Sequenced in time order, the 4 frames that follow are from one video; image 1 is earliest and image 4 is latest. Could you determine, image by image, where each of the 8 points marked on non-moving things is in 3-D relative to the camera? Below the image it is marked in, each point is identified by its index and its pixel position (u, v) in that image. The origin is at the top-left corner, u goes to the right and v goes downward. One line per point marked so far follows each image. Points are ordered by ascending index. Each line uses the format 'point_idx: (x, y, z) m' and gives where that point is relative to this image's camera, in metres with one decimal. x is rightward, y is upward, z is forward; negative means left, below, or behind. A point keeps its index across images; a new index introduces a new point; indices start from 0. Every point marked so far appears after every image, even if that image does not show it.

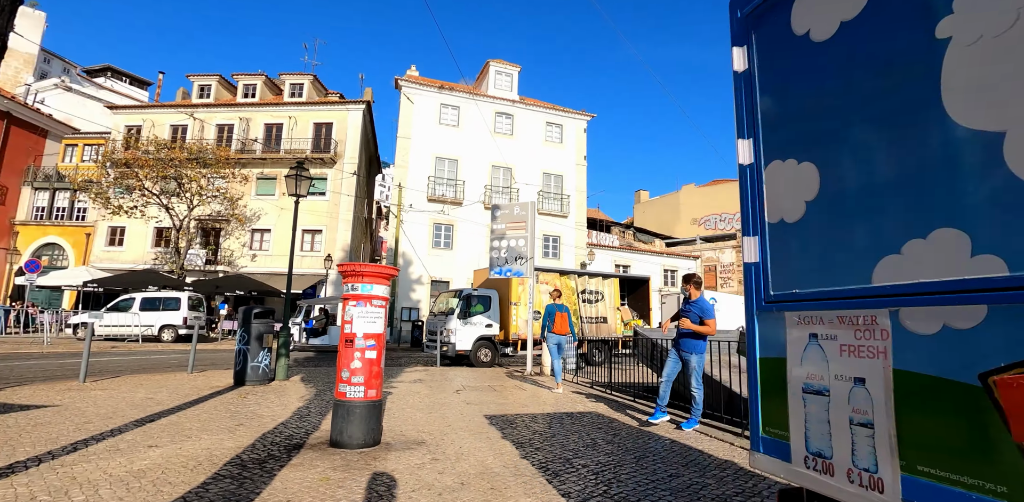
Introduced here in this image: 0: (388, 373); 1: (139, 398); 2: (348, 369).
0: (-2.9, -2.9, +10.5) m
1: (-5.4, -2.1, +6.5) m
2: (-1.6, -1.1, +4.3) m
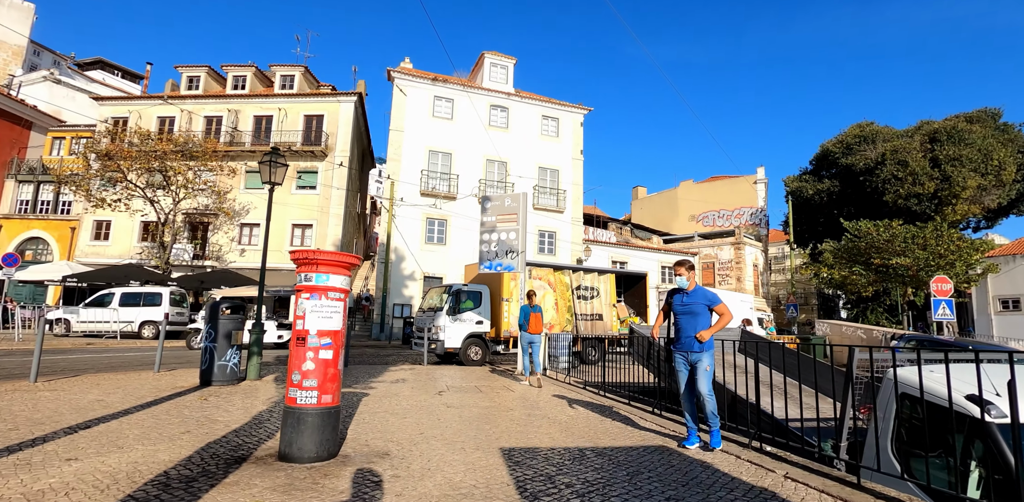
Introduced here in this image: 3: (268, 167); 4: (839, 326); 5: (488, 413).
0: (-3.2, -2.7, +10.0) m
1: (-5.7, -2.0, +6.0) m
2: (-1.8, -1.0, +3.8) m
3: (-4.9, +1.7, +8.9) m
4: (+14.1, -3.3, +19.4) m
5: (-0.3, -2.2, +6.0) m
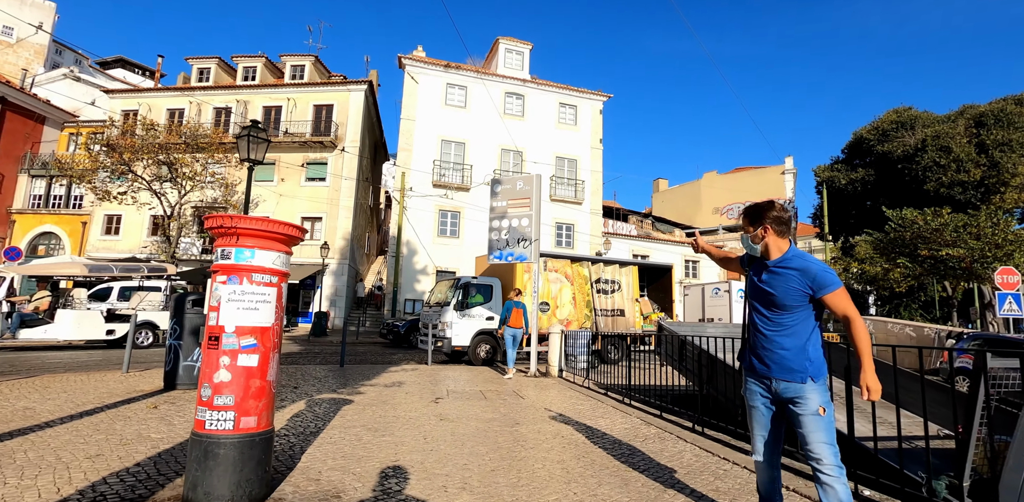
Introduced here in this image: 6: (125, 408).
0: (-2.9, -2.5, +9.0) m
1: (-5.6, -1.8, +5.0) m
2: (-1.8, -0.8, +2.7) m
3: (-4.7, +1.9, +7.9) m
4: (+14.7, -2.9, +17.7) m
5: (-0.3, -1.9, +4.9) m
6: (-4.5, -1.8, +5.2) m
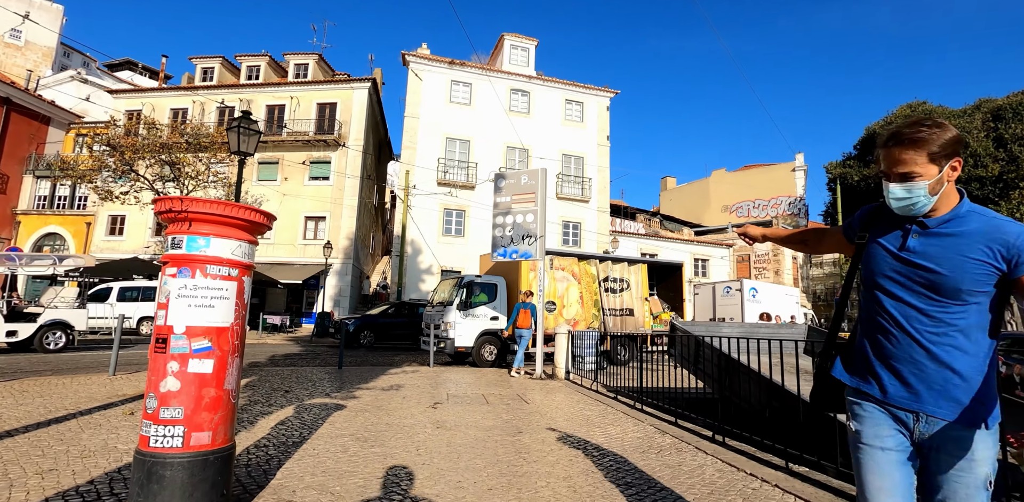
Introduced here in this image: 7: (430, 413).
0: (-2.8, -2.4, +8.6) m
1: (-5.6, -1.7, +4.7) m
2: (-1.8, -0.7, +2.3) m
3: (-4.6, +2.0, +7.5) m
4: (+14.9, -2.7, +17.0) m
5: (-0.2, -1.9, +4.5) m
6: (-4.5, -1.8, +4.9) m
7: (-1.1, -2.0, +5.6) m
